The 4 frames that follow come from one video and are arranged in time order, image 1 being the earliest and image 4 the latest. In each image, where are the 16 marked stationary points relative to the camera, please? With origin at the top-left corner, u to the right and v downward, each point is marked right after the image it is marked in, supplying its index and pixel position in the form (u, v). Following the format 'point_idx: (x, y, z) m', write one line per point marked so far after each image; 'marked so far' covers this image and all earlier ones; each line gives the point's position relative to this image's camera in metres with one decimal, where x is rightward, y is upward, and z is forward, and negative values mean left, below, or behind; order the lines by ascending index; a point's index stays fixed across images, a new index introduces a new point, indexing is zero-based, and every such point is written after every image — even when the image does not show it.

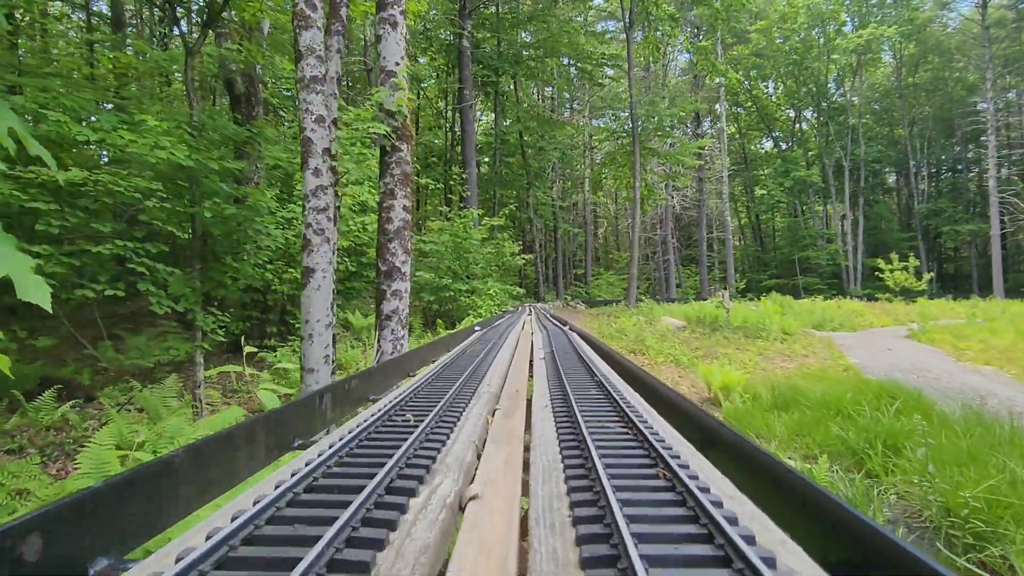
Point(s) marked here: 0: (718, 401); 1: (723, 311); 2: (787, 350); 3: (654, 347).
0: (+3.3, -1.8, +8.5) m
1: (+6.6, -0.7, +16.3) m
2: (+6.8, -1.6, +13.0) m
3: (+3.2, -1.3, +11.9) m
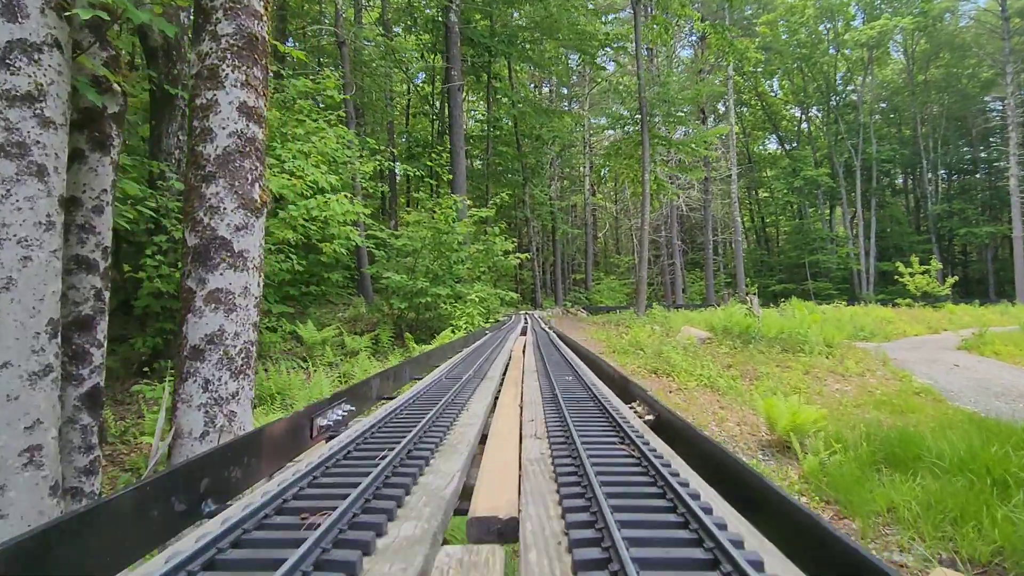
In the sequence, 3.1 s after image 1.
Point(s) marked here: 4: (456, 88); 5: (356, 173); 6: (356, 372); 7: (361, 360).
0: (+3.2, -1.9, +6.1) m
1: (+6.4, -0.8, +14.0) m
2: (+6.6, -1.6, +10.7) m
3: (+3.1, -1.4, +9.6) m
4: (-1.9, +6.9, +17.9) m
5: (-3.5, +2.6, +11.9) m
6: (-2.5, -1.3, +8.3) m
7: (-2.4, -1.2, +8.5) m
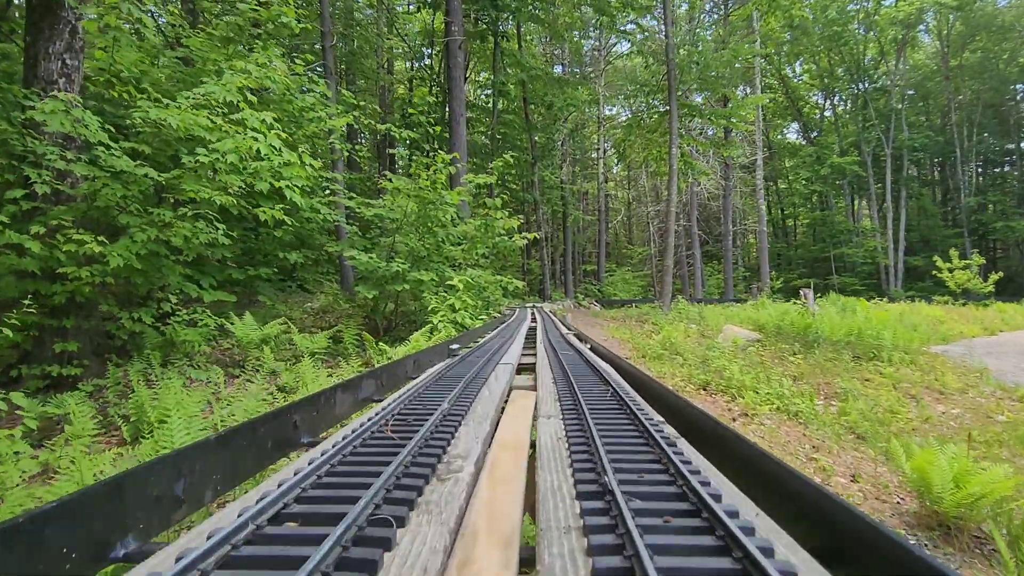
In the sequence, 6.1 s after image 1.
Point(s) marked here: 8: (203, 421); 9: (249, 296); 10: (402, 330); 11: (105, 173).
0: (+3.2, -1.8, +3.8) m
1: (+6.5, -0.6, +11.6) m
2: (+6.7, -1.5, +8.3) m
3: (+3.1, -1.2, +7.2) m
4: (-1.6, +7.2, +15.5) m
5: (-3.4, +2.9, +9.6) m
6: (-2.5, -1.1, +6.1) m
7: (-2.4, -0.9, +6.2) m
8: (-2.7, -1.2, +4.6) m
9: (-4.7, -0.1, +9.4) m
10: (-2.0, -0.8, +9.7) m
11: (-4.5, +1.3, +5.9) m
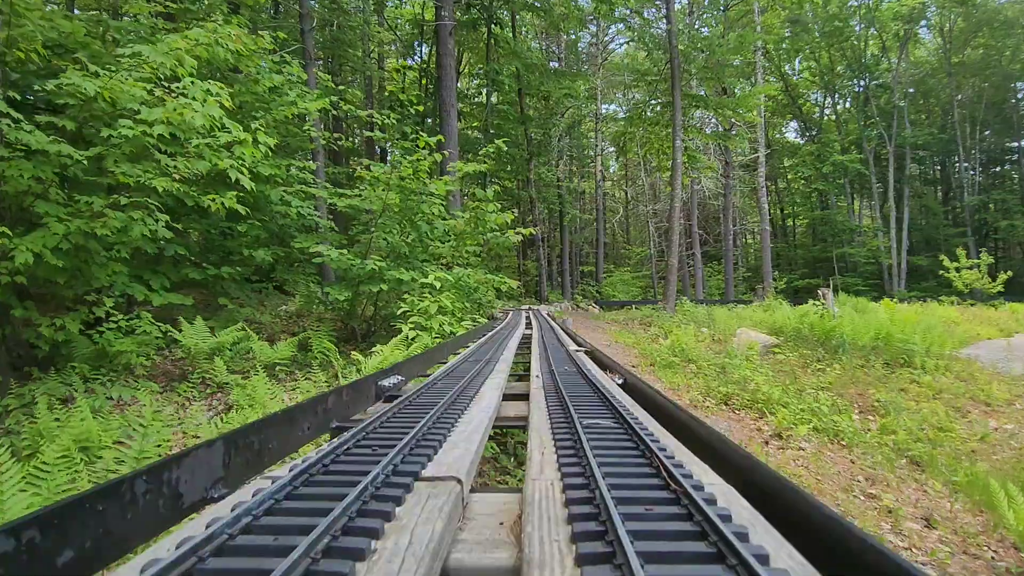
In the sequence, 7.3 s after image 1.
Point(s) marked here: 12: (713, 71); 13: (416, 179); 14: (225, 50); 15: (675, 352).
0: (+3.1, -1.7, +2.9) m
1: (+6.4, -0.6, +10.7) m
2: (+6.6, -1.5, +7.4) m
3: (+3.0, -1.2, +6.3) m
4: (-1.8, +7.2, +14.6) m
5: (-3.5, +2.9, +8.6) m
6: (-2.5, -1.1, +5.1) m
7: (-2.5, -0.9, +5.2) m
8: (-2.8, -1.2, +3.6) m
9: (-4.8, -0.2, +8.4) m
10: (-2.1, -0.8, +8.7) m
11: (-4.6, +1.3, +4.9) m
12: (+7.3, +7.8, +19.4) m
13: (-1.5, +1.8, +8.6) m
14: (-3.7, +3.1, +7.1) m
15: (+2.8, -1.1, +8.9) m
